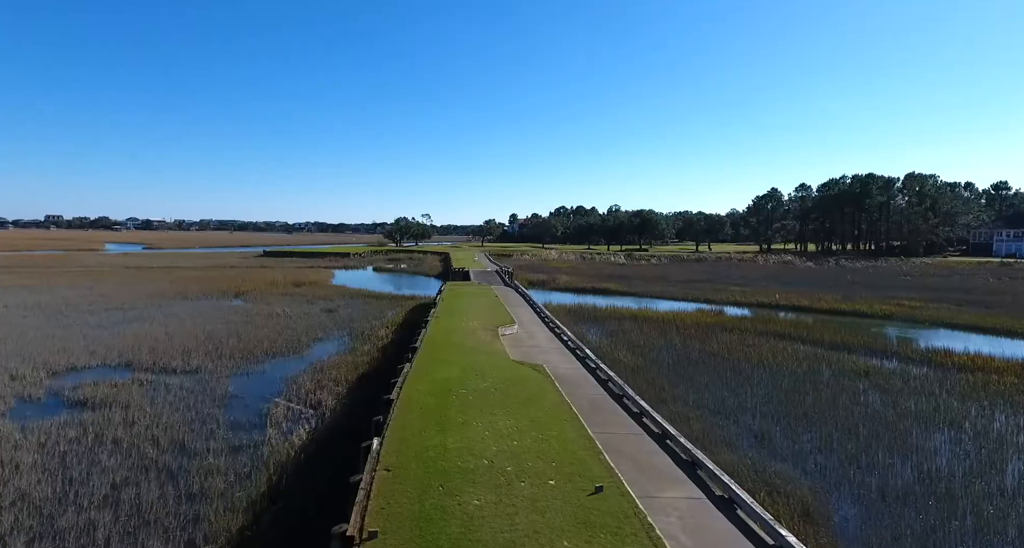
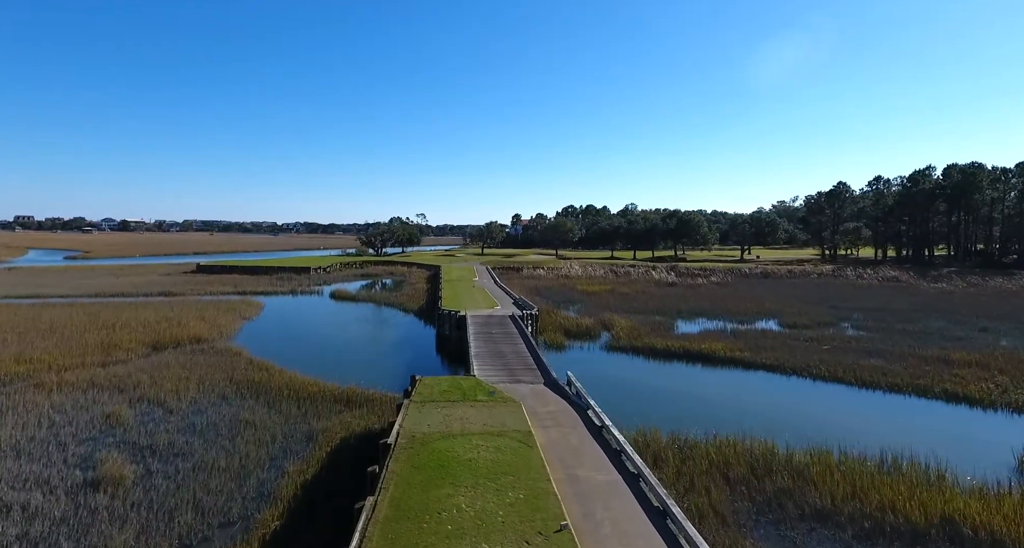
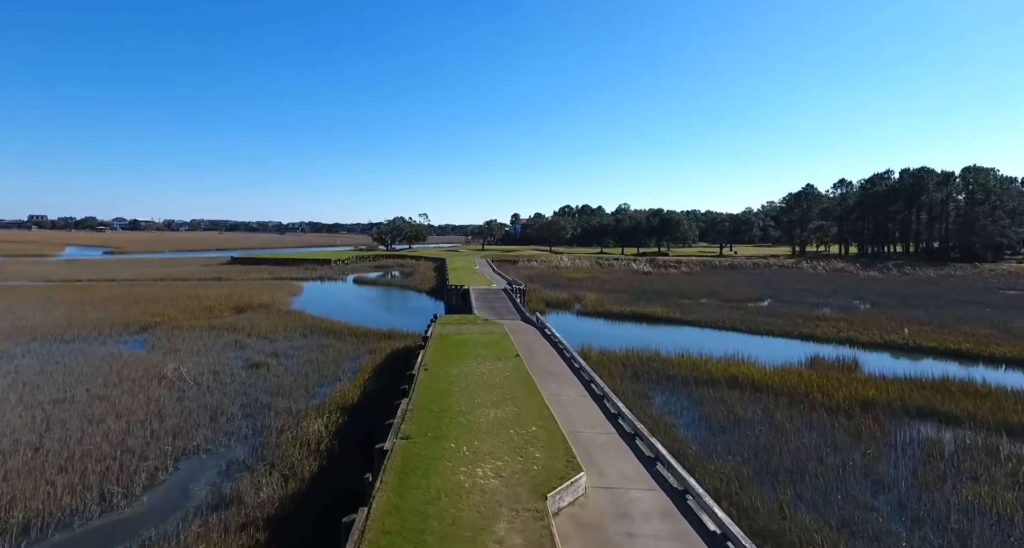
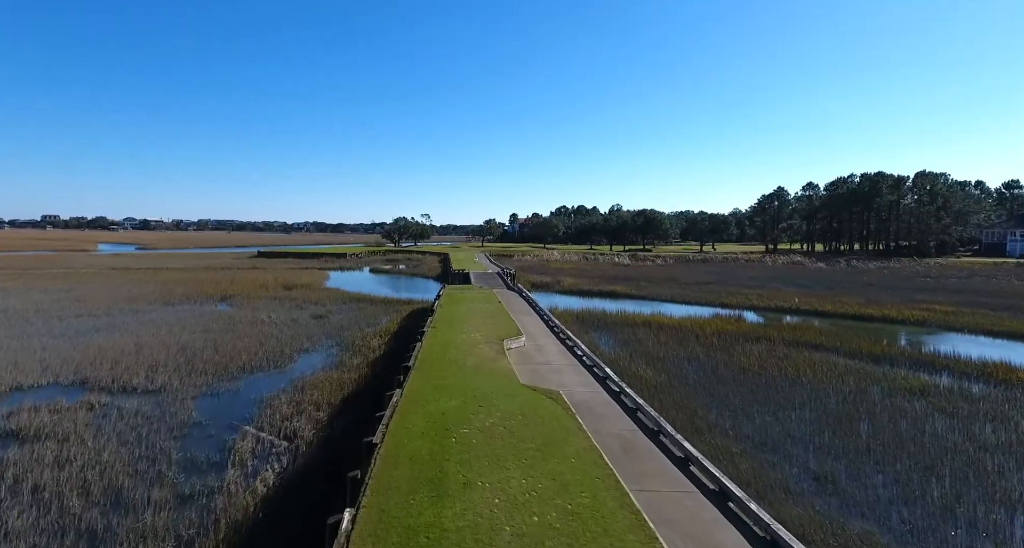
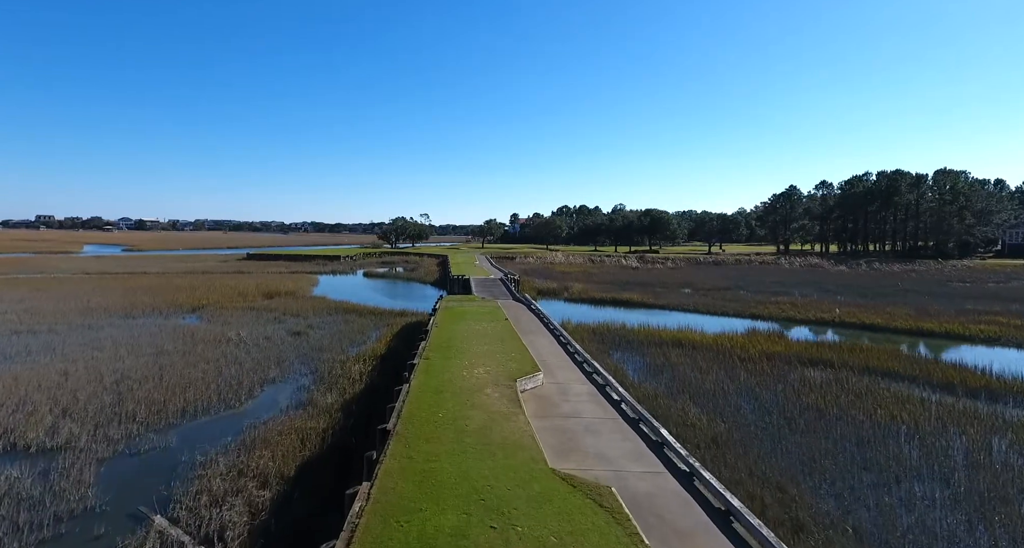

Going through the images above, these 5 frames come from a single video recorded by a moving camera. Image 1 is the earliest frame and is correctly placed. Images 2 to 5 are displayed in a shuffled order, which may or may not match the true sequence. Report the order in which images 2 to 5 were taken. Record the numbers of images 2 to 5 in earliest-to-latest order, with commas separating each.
4, 5, 3, 2
